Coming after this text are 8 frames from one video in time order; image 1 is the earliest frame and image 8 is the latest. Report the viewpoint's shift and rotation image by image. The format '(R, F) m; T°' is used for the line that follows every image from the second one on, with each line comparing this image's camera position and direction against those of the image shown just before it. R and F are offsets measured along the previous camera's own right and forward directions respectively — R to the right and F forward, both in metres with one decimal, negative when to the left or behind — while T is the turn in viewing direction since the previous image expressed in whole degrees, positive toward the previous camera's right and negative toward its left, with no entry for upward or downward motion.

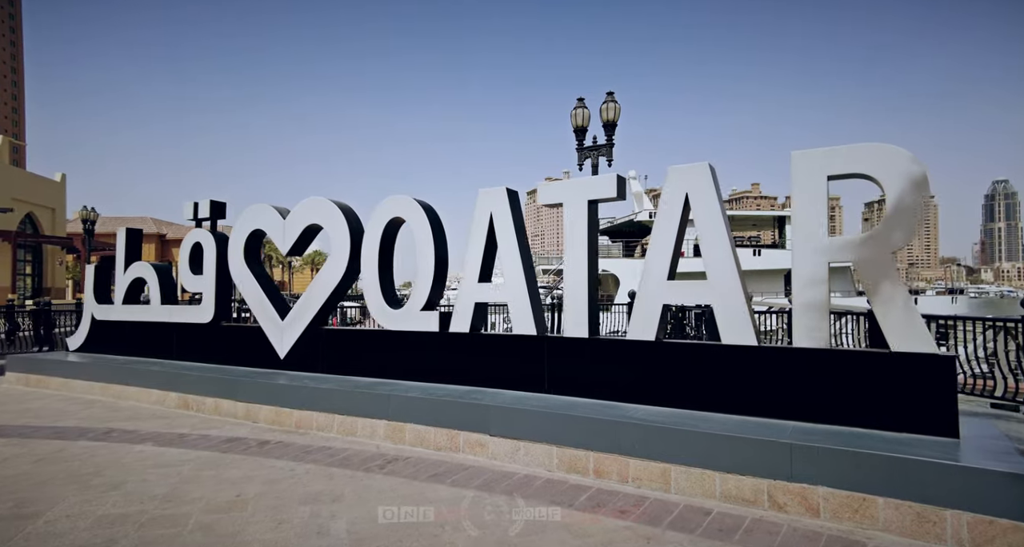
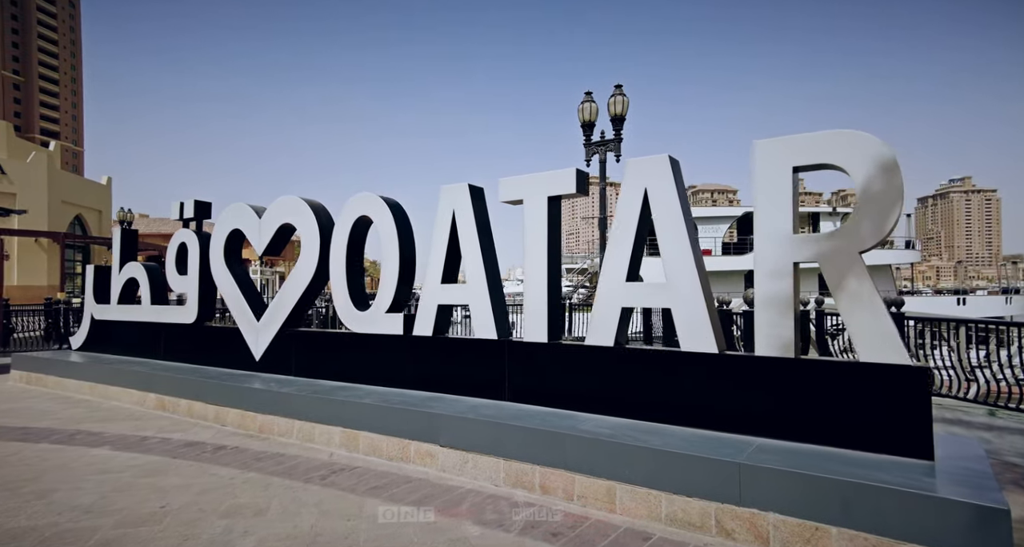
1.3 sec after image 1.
(+0.8, +0.4) m; -4°
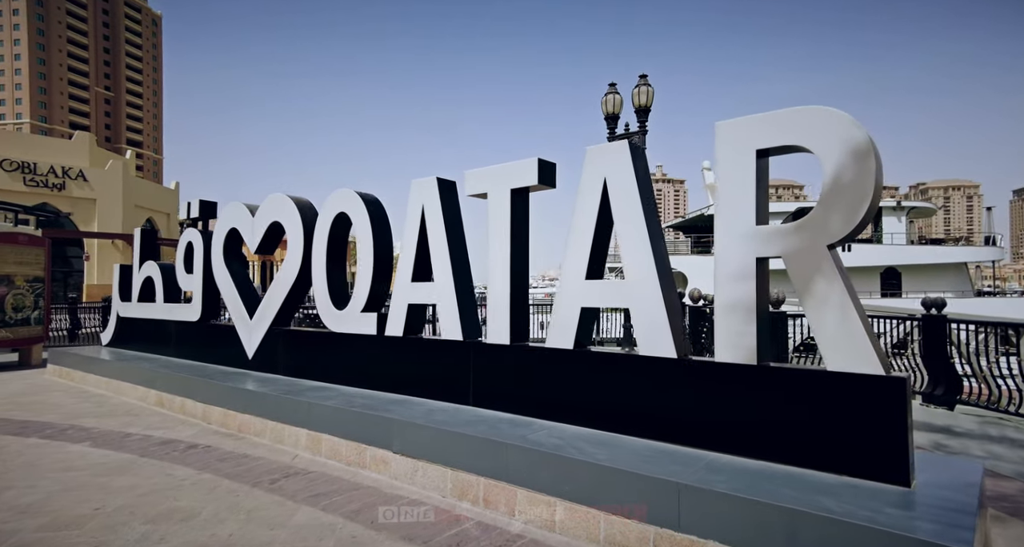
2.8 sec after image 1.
(+0.9, +0.4) m; -6°
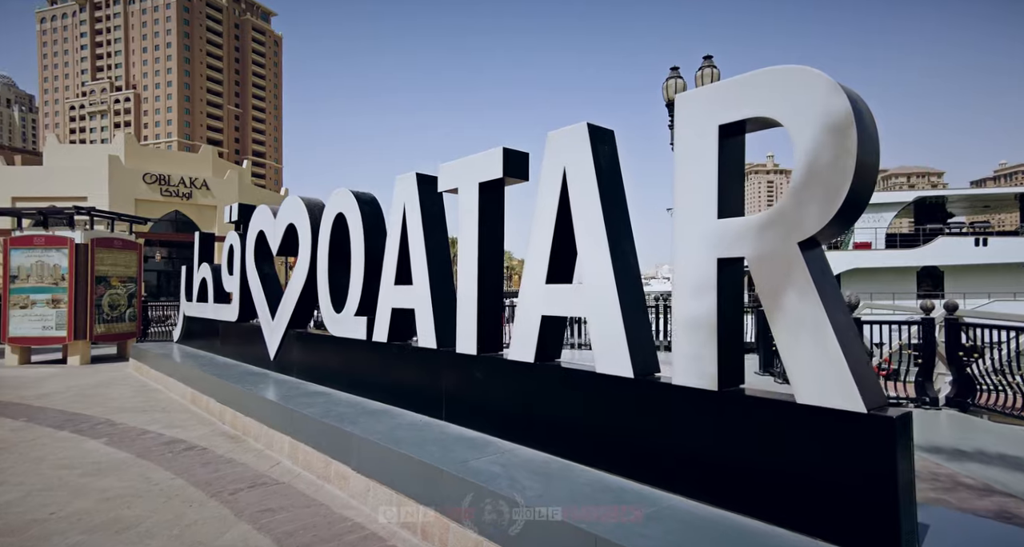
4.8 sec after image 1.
(+1.2, +0.7) m; -10°
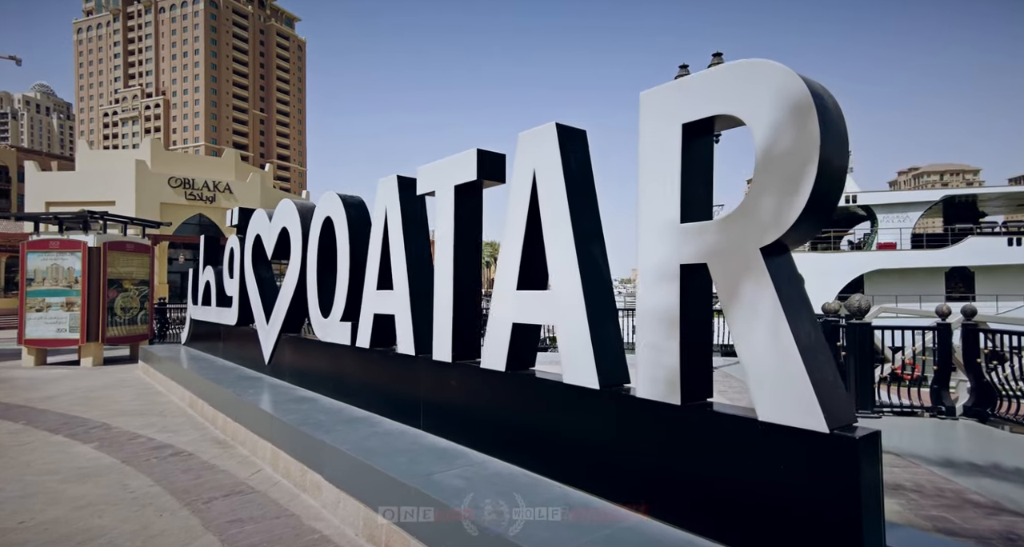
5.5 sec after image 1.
(+0.4, +0.2) m; -2°
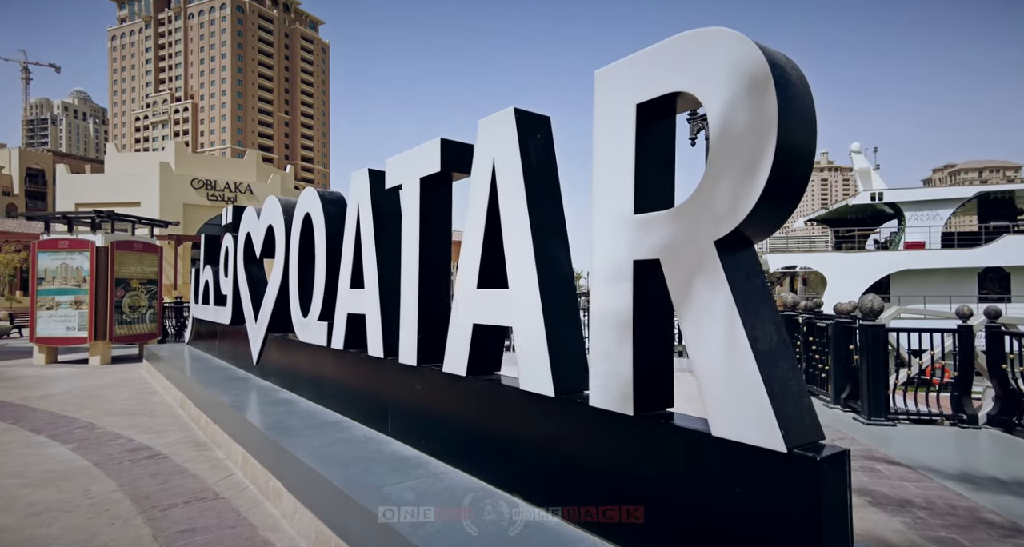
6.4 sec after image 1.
(+0.4, +0.3) m; -2°
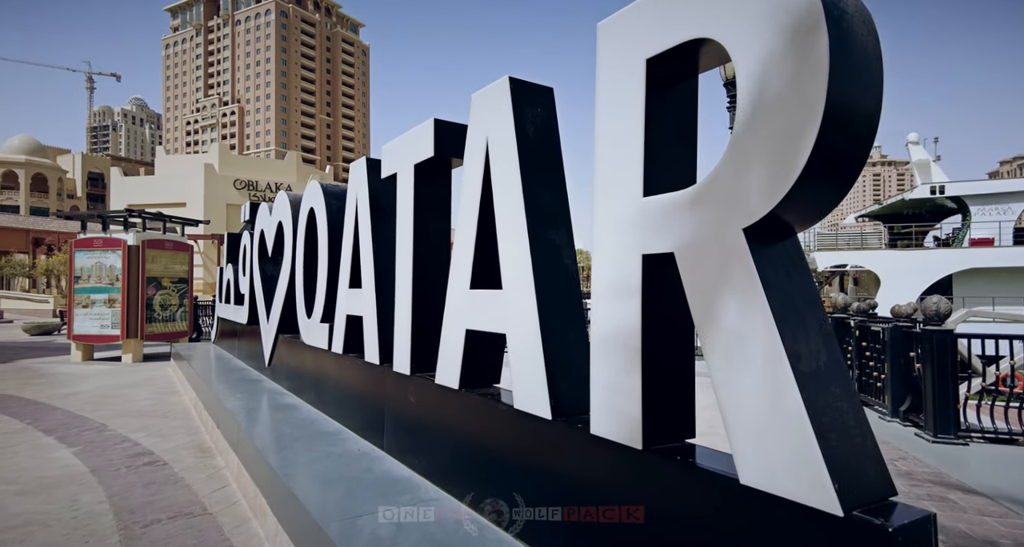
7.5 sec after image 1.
(+0.2, +0.5) m; -4°
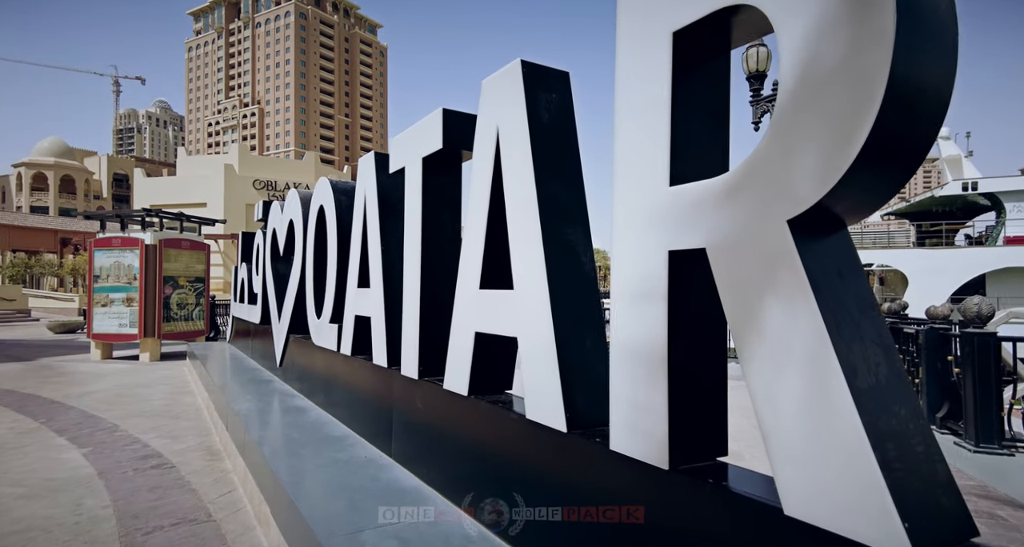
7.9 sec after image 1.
(0.0, +0.2) m; -2°
